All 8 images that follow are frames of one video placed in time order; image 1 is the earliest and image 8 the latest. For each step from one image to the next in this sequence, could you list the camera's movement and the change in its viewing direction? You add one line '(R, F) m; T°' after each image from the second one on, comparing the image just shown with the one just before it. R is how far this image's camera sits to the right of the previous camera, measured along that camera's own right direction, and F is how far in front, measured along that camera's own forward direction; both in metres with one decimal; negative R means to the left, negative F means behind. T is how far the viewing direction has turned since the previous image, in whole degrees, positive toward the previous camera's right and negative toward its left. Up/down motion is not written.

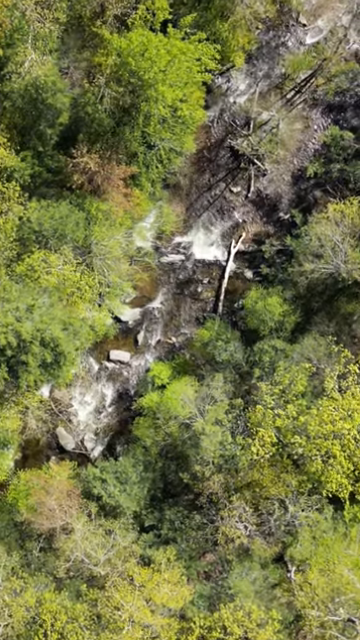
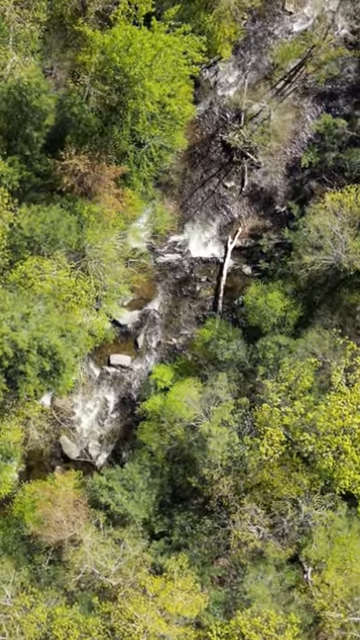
(0.0, +0.9) m; 0°
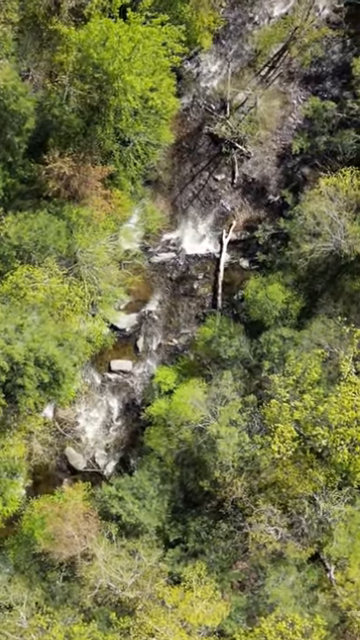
(0.0, +1.2) m; 0°
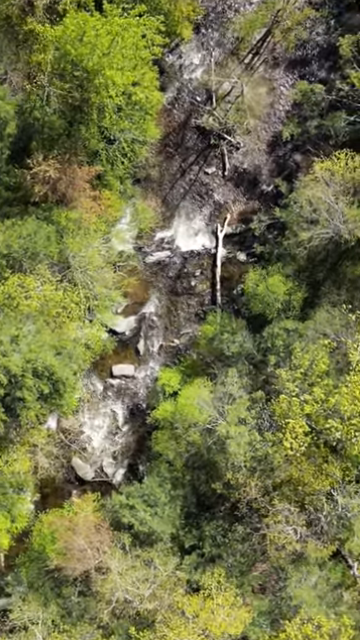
(0.0, +1.1) m; 0°
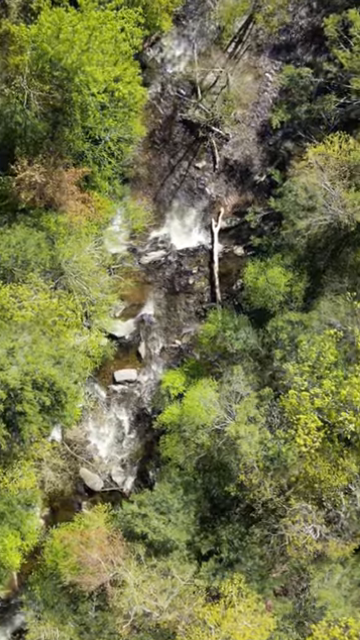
(0.0, +1.1) m; 0°
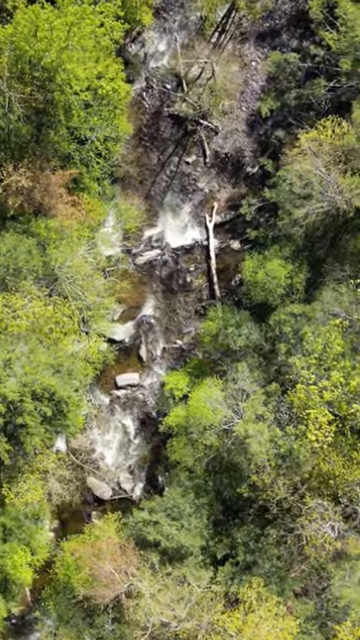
(0.0, +1.0) m; 0°
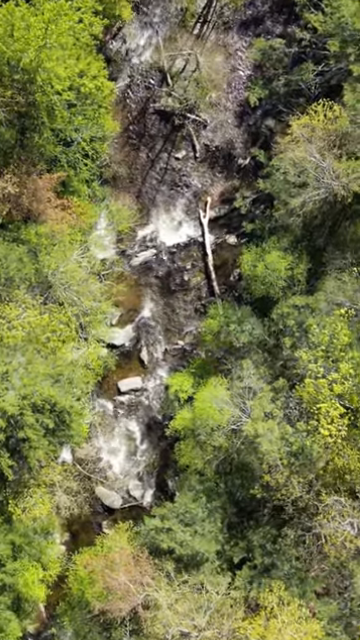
(0.0, +1.0) m; 0°
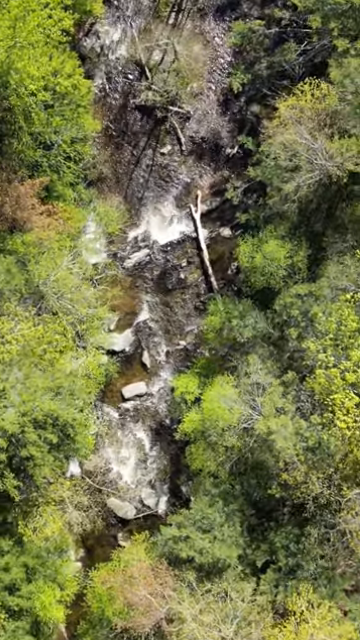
(0.0, +1.3) m; 0°
